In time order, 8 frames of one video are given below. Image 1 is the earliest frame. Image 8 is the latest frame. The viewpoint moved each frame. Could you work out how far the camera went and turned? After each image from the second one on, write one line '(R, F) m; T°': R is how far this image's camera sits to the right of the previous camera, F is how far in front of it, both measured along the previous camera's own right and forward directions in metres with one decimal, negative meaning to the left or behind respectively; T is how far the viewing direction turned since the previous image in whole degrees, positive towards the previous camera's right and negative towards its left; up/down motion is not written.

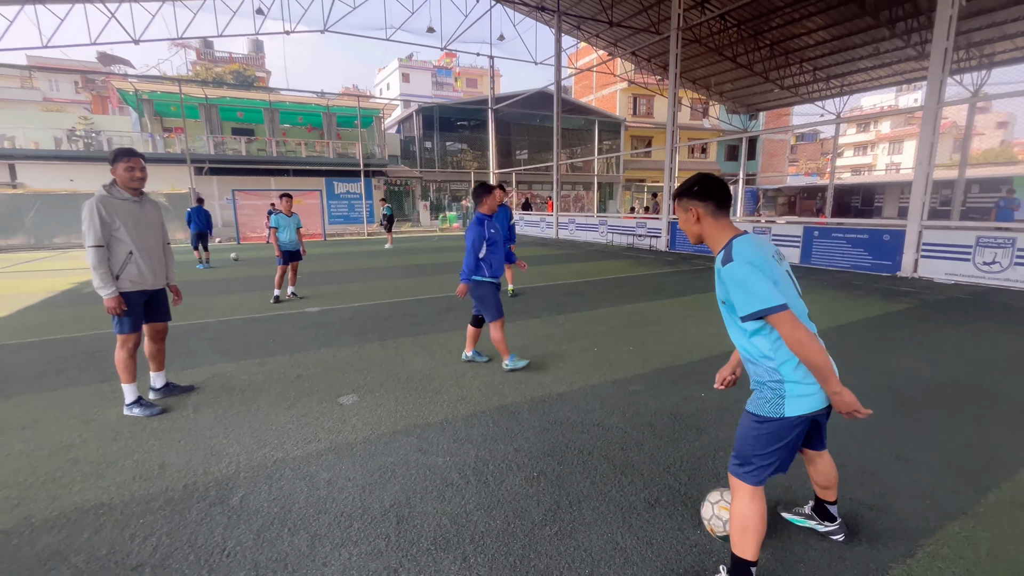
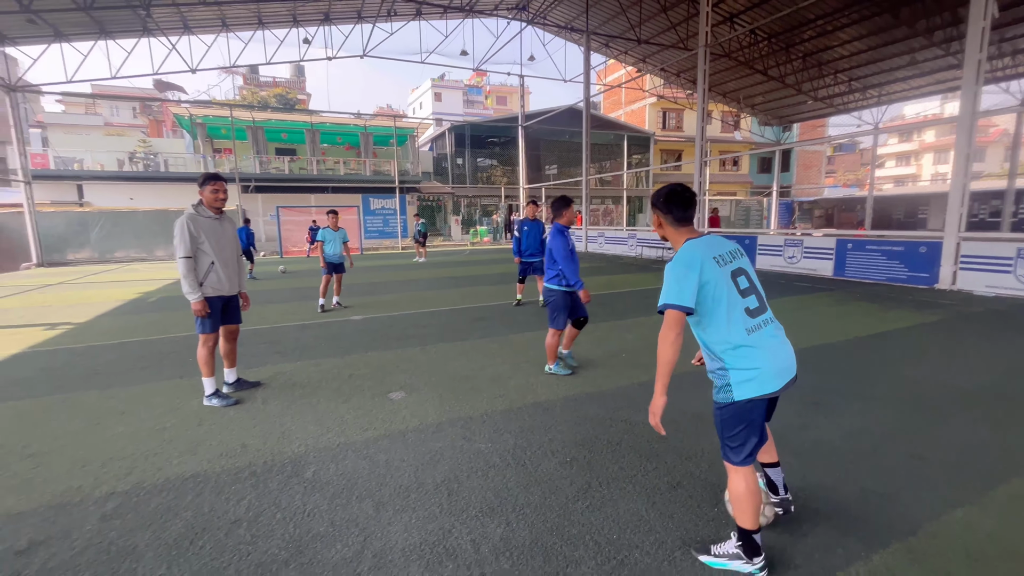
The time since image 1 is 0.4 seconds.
(0.0, -0.3) m; -3°
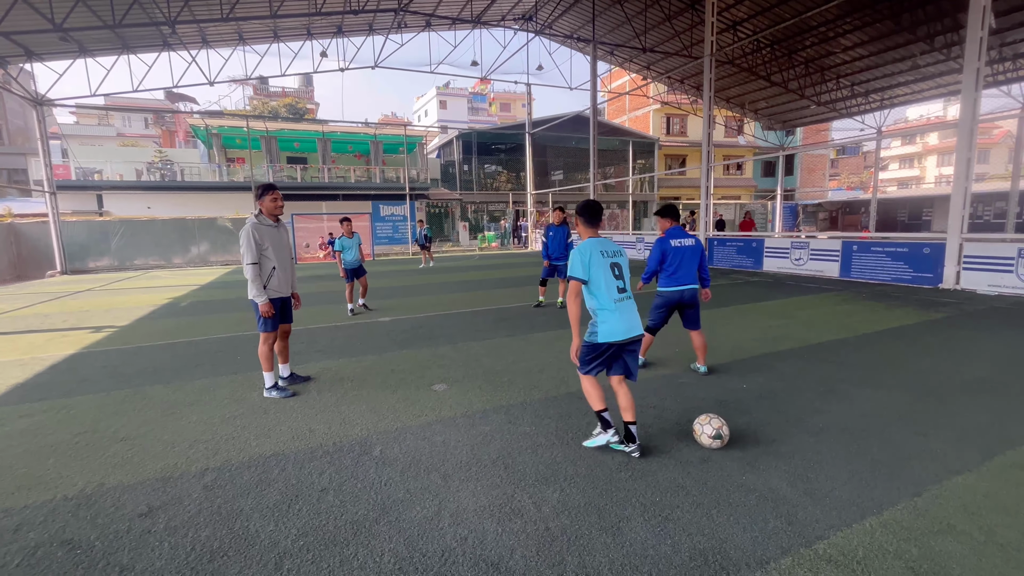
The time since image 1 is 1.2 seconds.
(-0.3, -0.3) m; 0°
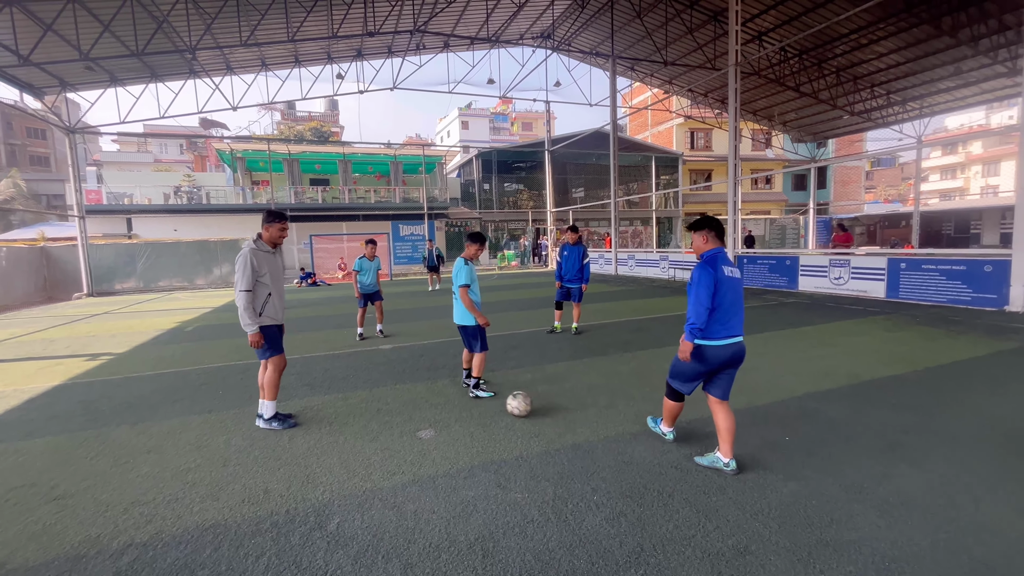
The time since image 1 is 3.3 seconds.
(+0.2, +0.5) m; -3°
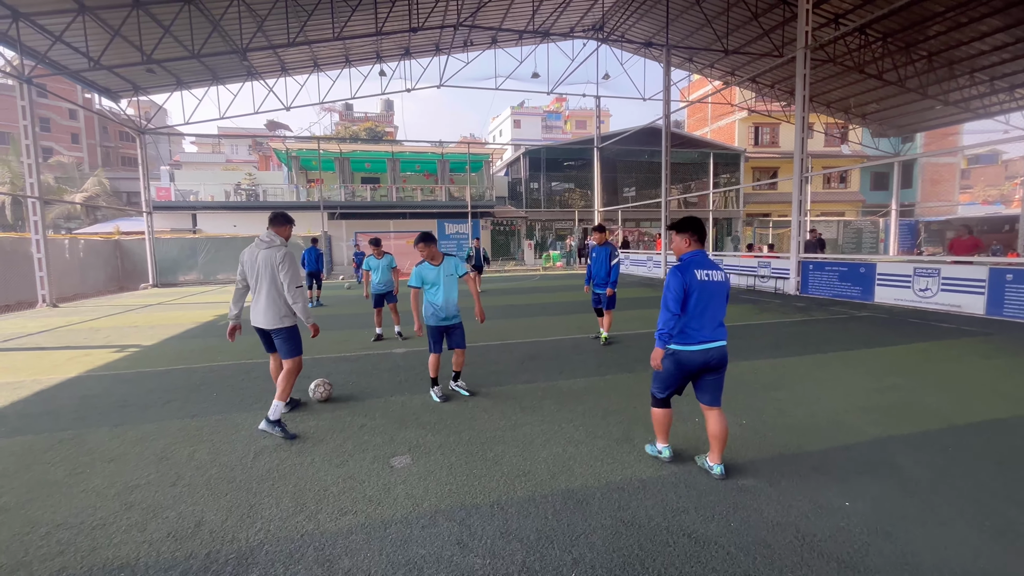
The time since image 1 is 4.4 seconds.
(+0.4, +0.6) m; -6°
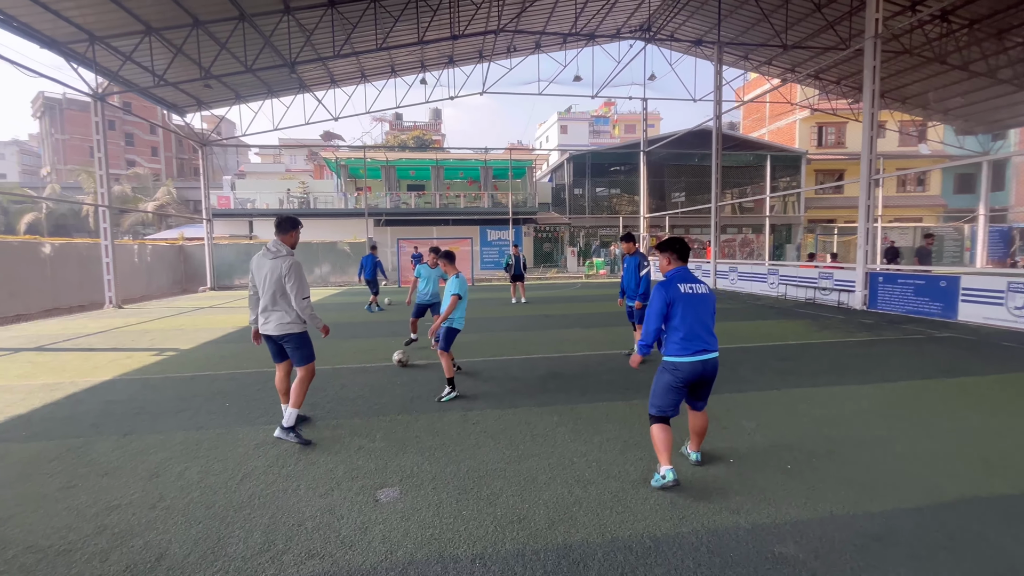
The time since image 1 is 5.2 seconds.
(+0.3, +0.4) m; -6°
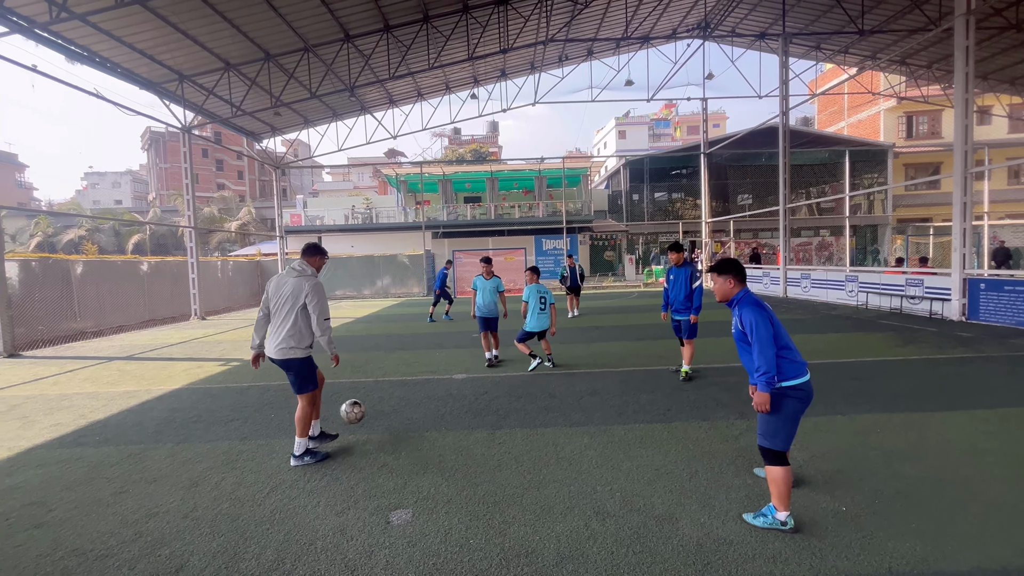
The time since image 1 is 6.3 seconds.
(+0.3, +0.1) m; -8°
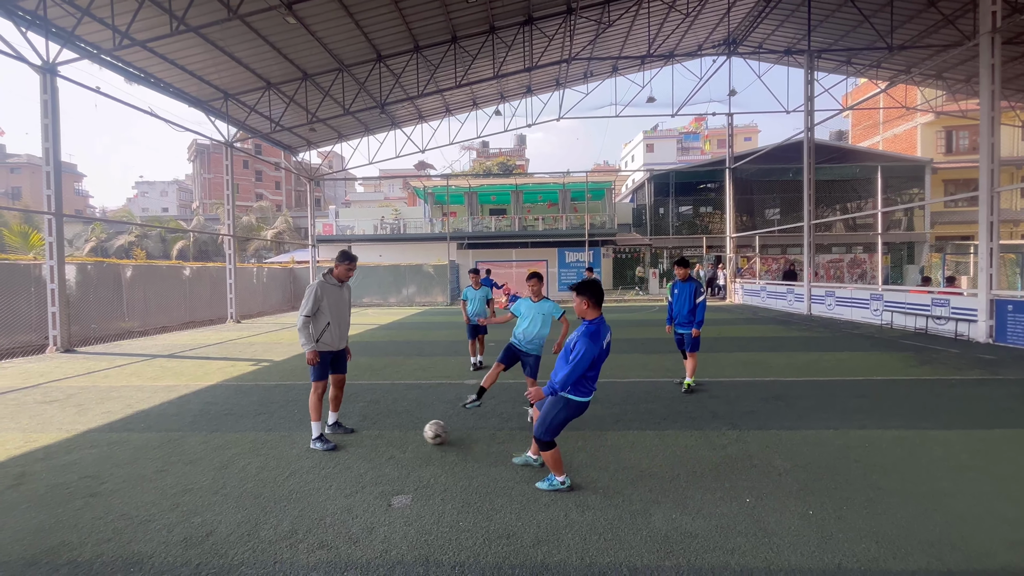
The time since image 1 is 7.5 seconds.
(+0.2, -0.3) m; -3°
